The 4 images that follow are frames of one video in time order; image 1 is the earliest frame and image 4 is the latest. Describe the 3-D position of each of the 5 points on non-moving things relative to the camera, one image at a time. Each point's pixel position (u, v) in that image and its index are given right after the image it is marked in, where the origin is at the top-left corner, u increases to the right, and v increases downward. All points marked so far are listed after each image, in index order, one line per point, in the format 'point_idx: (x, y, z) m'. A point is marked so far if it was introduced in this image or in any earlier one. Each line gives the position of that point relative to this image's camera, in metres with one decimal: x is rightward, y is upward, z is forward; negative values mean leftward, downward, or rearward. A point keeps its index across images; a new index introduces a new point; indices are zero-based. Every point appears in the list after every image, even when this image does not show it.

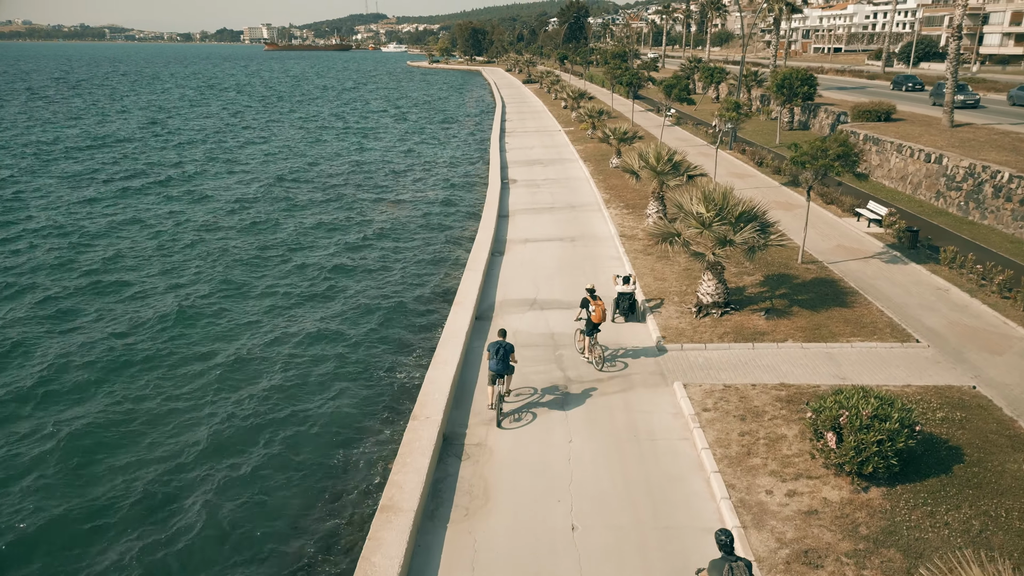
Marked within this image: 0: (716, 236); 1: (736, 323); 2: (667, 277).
0: (+4.0, +1.0, +14.5) m
1: (+4.6, -0.7, +15.0) m
2: (+3.7, +0.3, +17.9) m
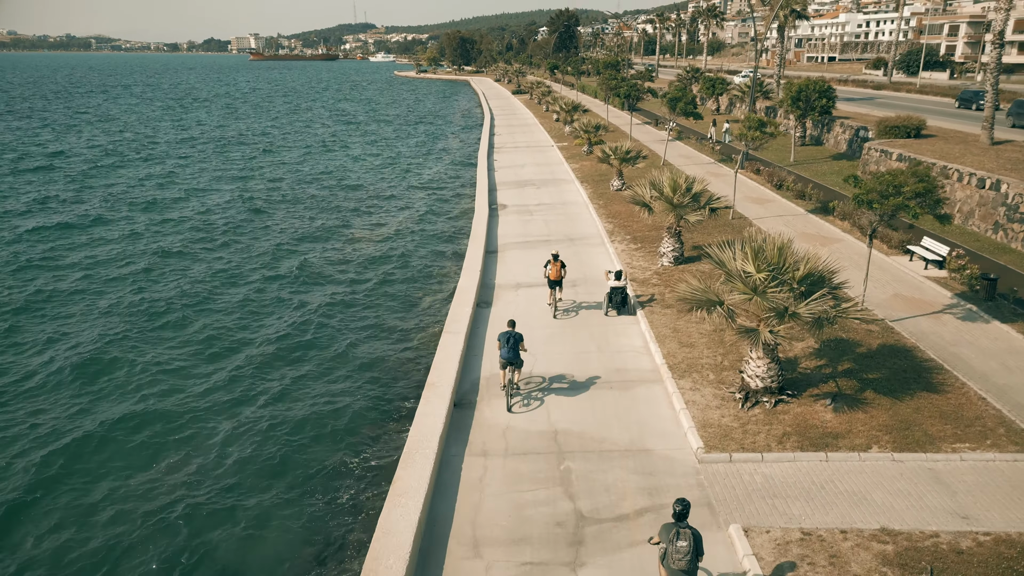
0: (+3.8, -0.3, +10.9) m
1: (+4.4, -2.0, +11.5) m
2: (+3.5, -1.0, +14.3) m
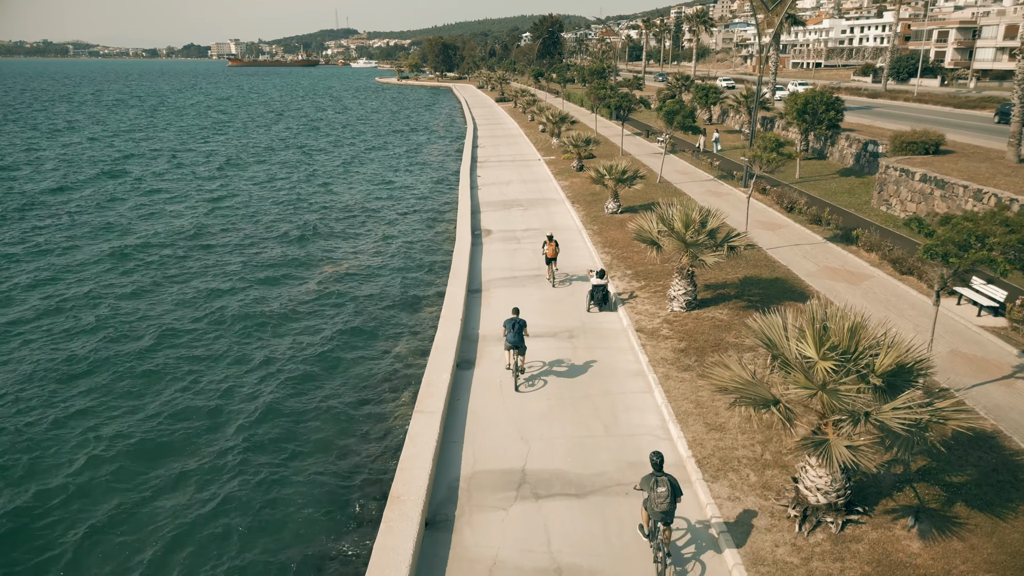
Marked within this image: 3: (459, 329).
0: (+3.7, -1.3, +8.2) m
1: (+4.3, -3.0, +8.8) m
2: (+3.3, -2.1, +11.6) m
3: (-1.2, -0.9, +16.2) m
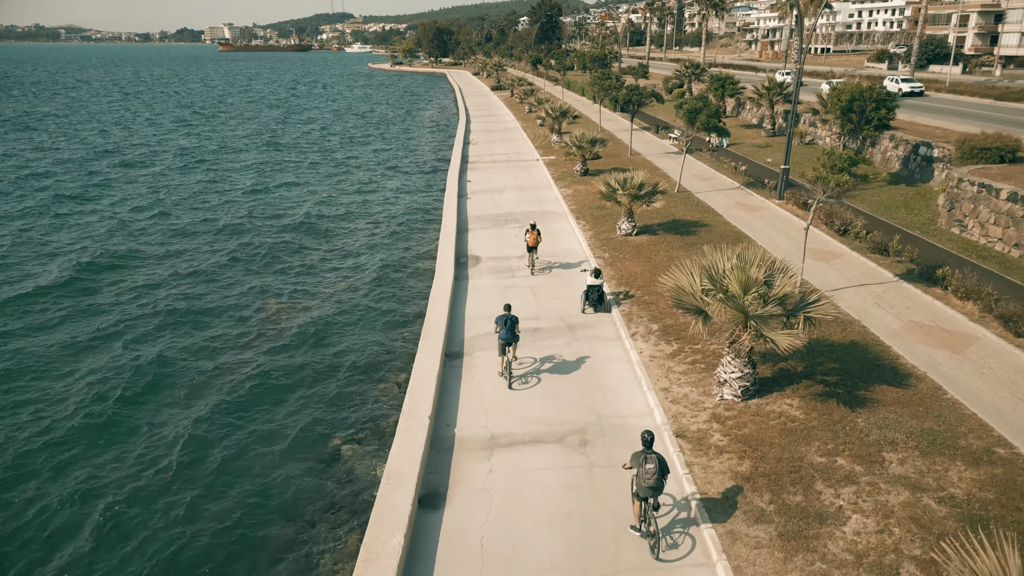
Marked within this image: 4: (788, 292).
0: (+3.5, -2.8, +3.6) m
1: (+4.1, -4.5, +4.2) m
2: (+3.2, -3.6, +7.0) m
3: (-1.3, -2.2, +11.6) m
4: (+4.3, -0.1, +11.5) m
